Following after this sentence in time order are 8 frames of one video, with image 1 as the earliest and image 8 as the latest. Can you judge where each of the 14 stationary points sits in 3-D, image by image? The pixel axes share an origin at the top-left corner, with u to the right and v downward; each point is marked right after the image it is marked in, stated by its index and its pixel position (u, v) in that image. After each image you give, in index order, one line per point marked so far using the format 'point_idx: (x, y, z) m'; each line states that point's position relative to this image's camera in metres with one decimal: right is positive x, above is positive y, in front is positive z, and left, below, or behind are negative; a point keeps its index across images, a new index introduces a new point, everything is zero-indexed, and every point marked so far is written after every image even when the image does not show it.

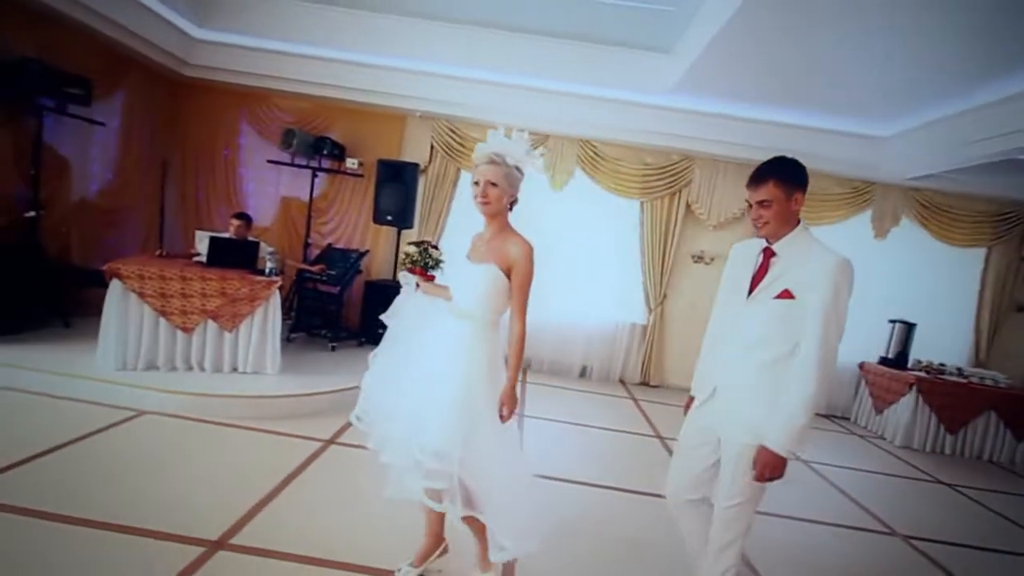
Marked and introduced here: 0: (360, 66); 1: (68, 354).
0: (-1.5, +2.1, +5.0) m
1: (-3.0, -0.4, +3.6) m
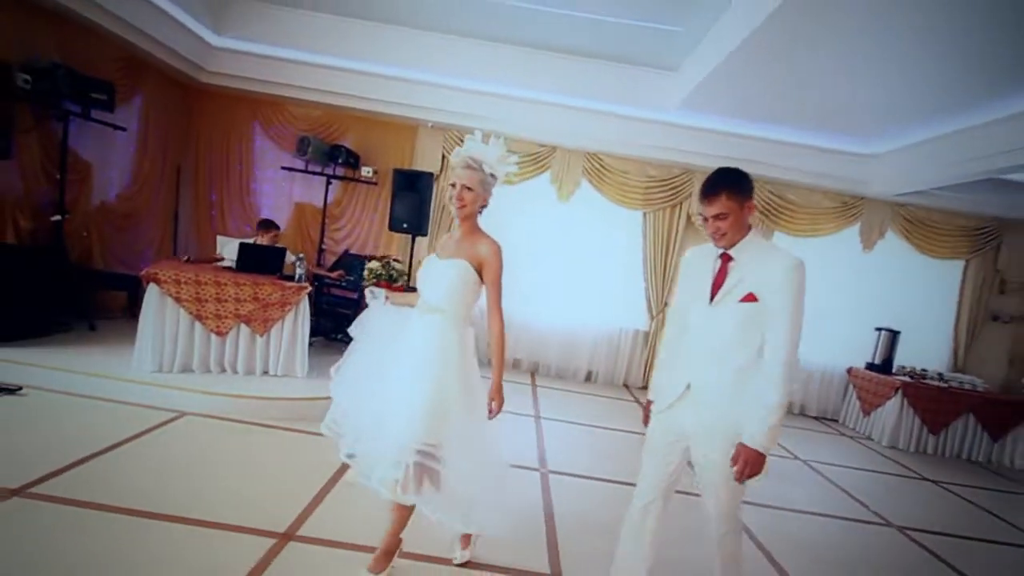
0: (-1.4, +2.1, +5.2) m
1: (-2.9, -0.4, +3.6) m
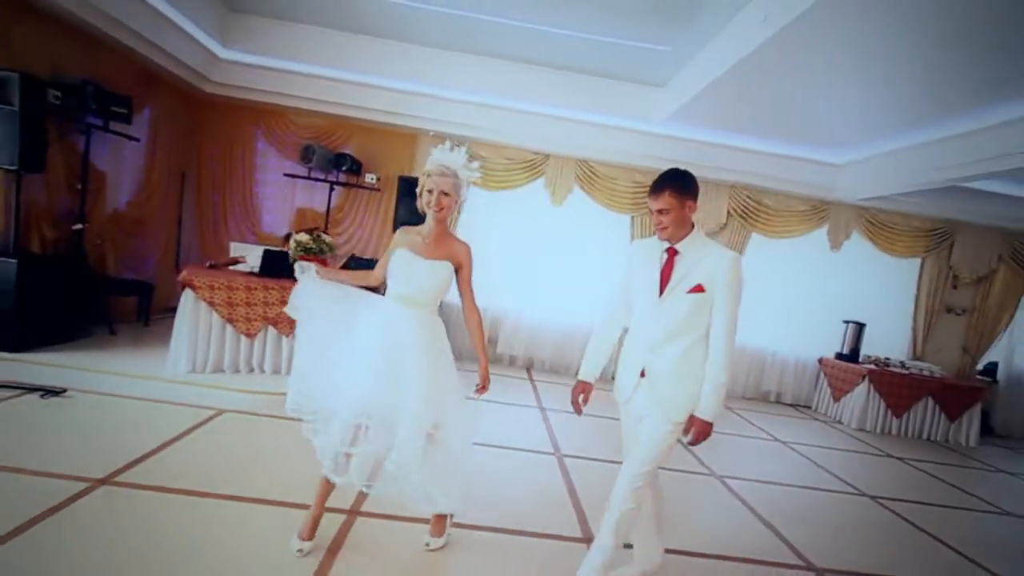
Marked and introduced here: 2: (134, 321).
0: (-1.4, +2.1, +5.4) m
1: (-2.8, -0.5, +3.8) m
2: (-3.5, -0.3, +4.9) m
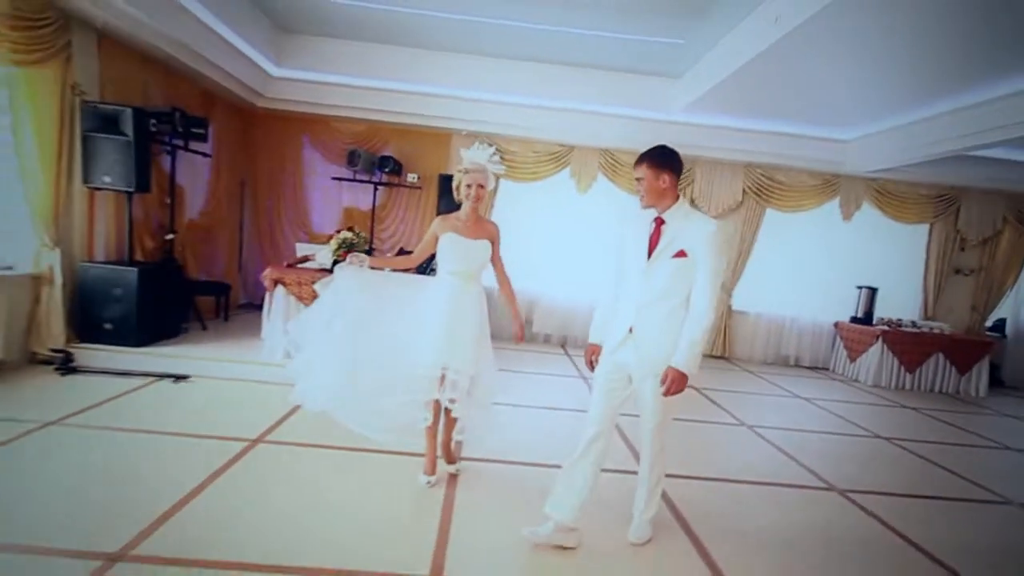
0: (-1.1, +2.2, +5.9) m
1: (-2.4, -0.5, +4.4) m
2: (-3.1, -0.3, +5.4) m
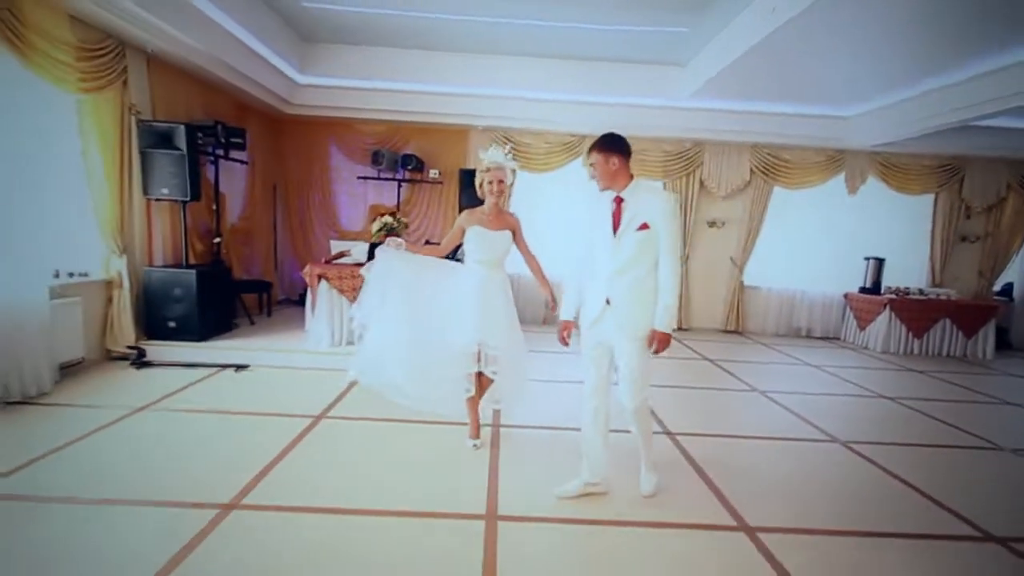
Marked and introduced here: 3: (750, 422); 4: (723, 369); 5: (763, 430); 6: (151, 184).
0: (-0.9, +2.3, +6.2) m
1: (-2.2, -0.5, +4.8) m
2: (-2.8, -0.3, +5.8) m
3: (+1.7, -1.0, +3.8) m
4: (+2.1, -0.8, +5.2) m
5: (+1.7, -1.0, +3.6) m
6: (-2.9, +0.8, +4.2) m
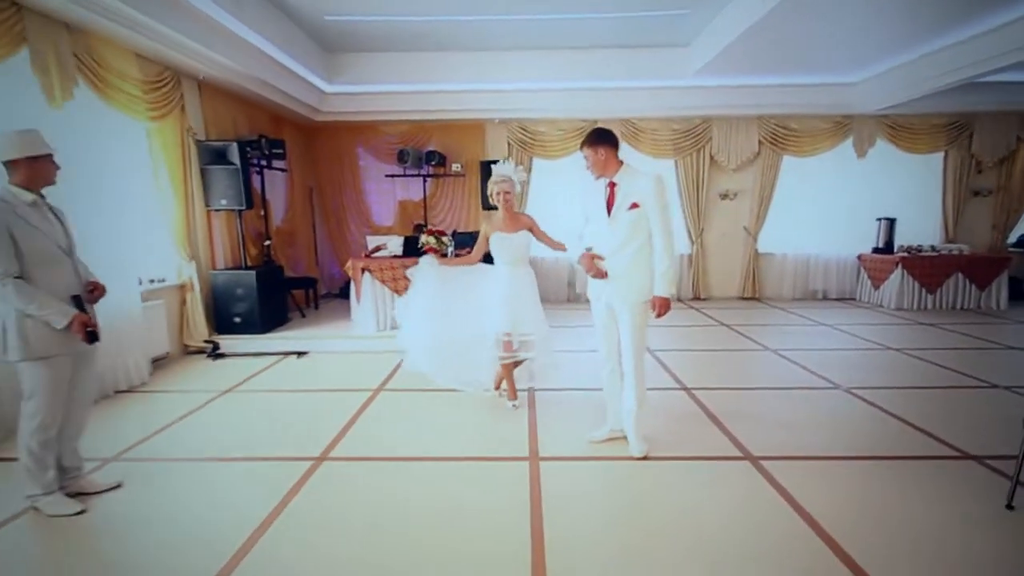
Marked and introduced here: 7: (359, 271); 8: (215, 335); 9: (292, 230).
0: (-0.8, +2.5, +6.6) m
1: (-1.9, -0.4, +5.3) m
2: (-2.5, -0.2, +6.4) m
3: (+2.0, -0.7, +4.2) m
4: (+2.4, -0.5, +5.6) m
5: (+2.0, -0.7, +4.0) m
6: (-2.7, +0.8, +4.8) m
7: (-1.5, +0.2, +5.1) m
8: (-2.8, -0.4, +4.9) m
9: (-2.7, +0.7, +6.5) m
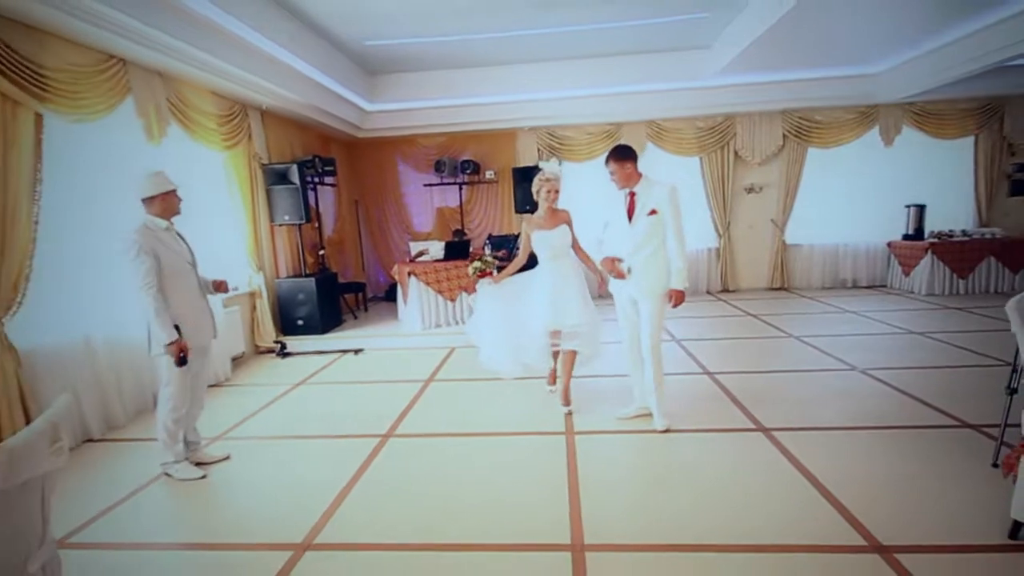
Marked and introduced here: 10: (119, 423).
0: (-0.4, +2.5, +7.0) m
1: (-1.5, -0.4, +5.8) m
2: (-2.0, -0.3, +6.9) m
3: (+2.3, -0.6, +4.4) m
4: (+2.8, -0.4, +5.8) m
5: (+2.3, -0.6, +4.3) m
6: (-2.4, +0.8, +5.3) m
7: (-1.1, +0.1, +5.6) m
8: (-2.4, -0.5, +5.5) m
9: (-2.3, +0.7, +7.1) m
10: (-2.7, -0.9, +3.6) m
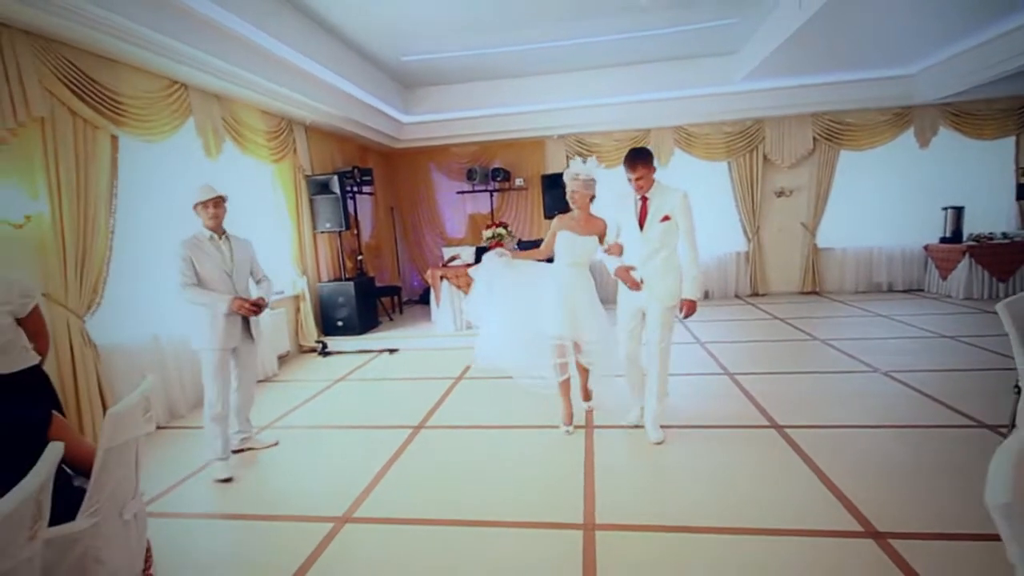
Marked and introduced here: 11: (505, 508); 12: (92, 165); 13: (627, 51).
0: (0.0, +2.4, +7.3) m
1: (-1.2, -0.5, +6.1) m
2: (-1.6, -0.3, +7.3) m
3: (+2.5, -0.6, +4.5) m
4: (+3.1, -0.4, +5.8) m
5: (+2.5, -0.7, +4.3) m
6: (-2.1, +0.7, +5.7) m
7: (-0.8, +0.1, +5.9) m
8: (-2.1, -0.5, +5.8) m
9: (-1.9, +0.6, +7.4) m
10: (-2.5, -0.9, +3.9) m
11: (0.0, -1.1, +2.6) m
12: (-2.7, +0.8, +3.3) m
13: (+1.4, +2.8, +6.2) m
